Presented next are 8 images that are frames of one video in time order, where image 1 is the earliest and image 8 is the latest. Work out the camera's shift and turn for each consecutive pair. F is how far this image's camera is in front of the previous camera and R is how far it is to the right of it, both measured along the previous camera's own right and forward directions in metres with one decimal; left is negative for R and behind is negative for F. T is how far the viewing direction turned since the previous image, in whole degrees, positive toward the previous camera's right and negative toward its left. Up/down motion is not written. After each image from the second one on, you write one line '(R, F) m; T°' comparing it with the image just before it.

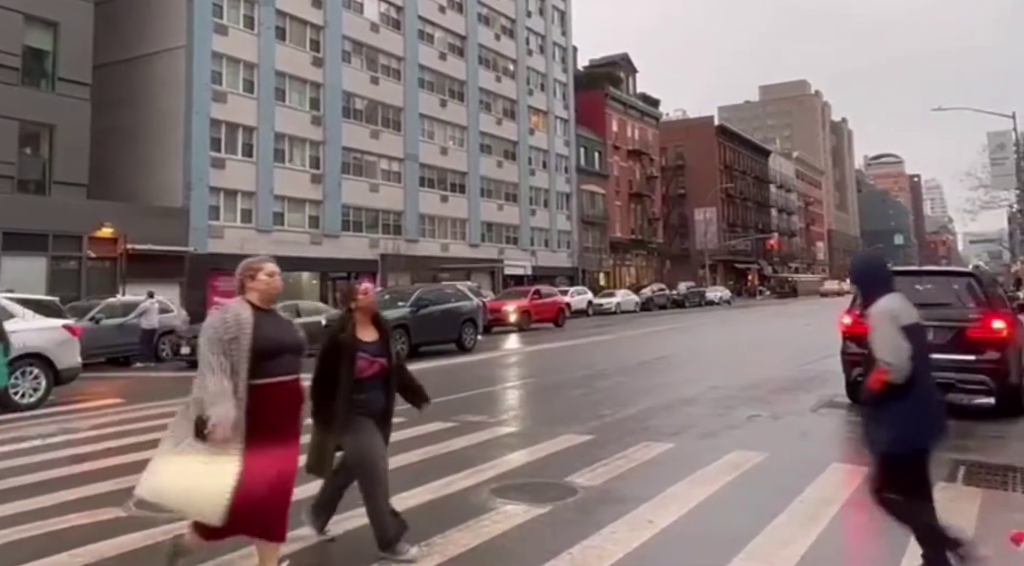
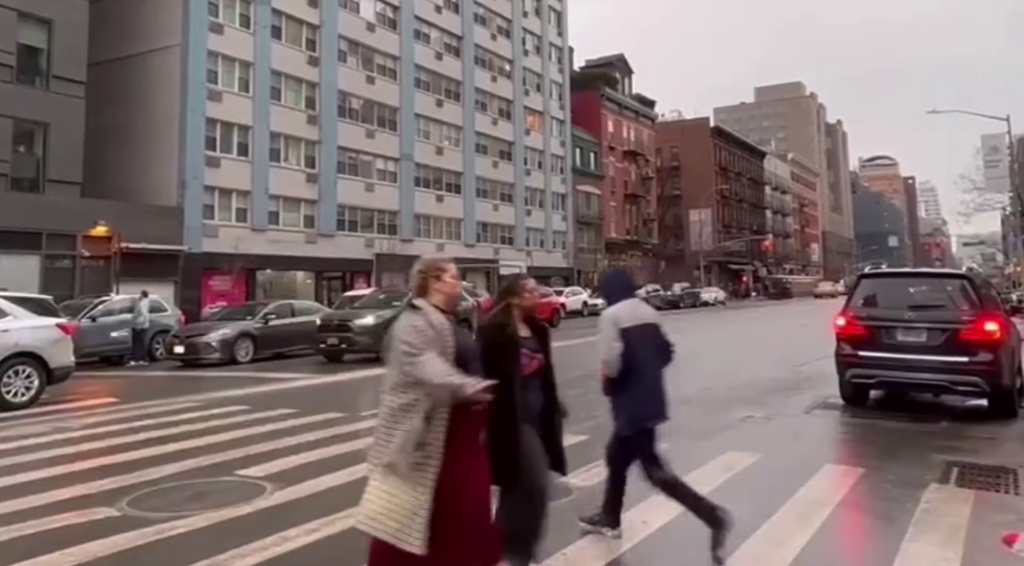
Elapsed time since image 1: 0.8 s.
(0.0, 0.0) m; 0°
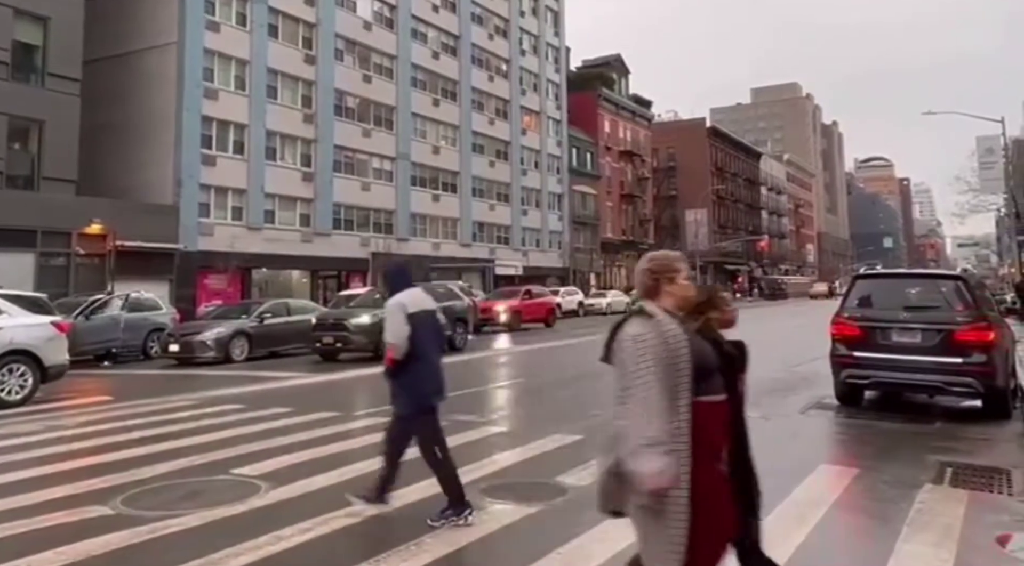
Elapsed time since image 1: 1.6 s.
(0.0, 0.0) m; 0°
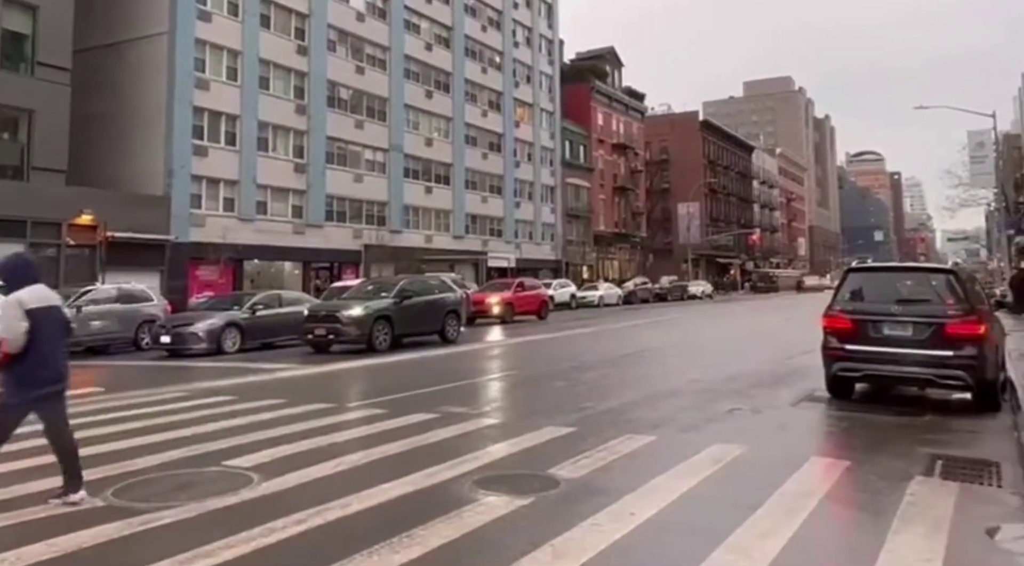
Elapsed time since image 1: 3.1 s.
(0.0, 0.0) m; +1°
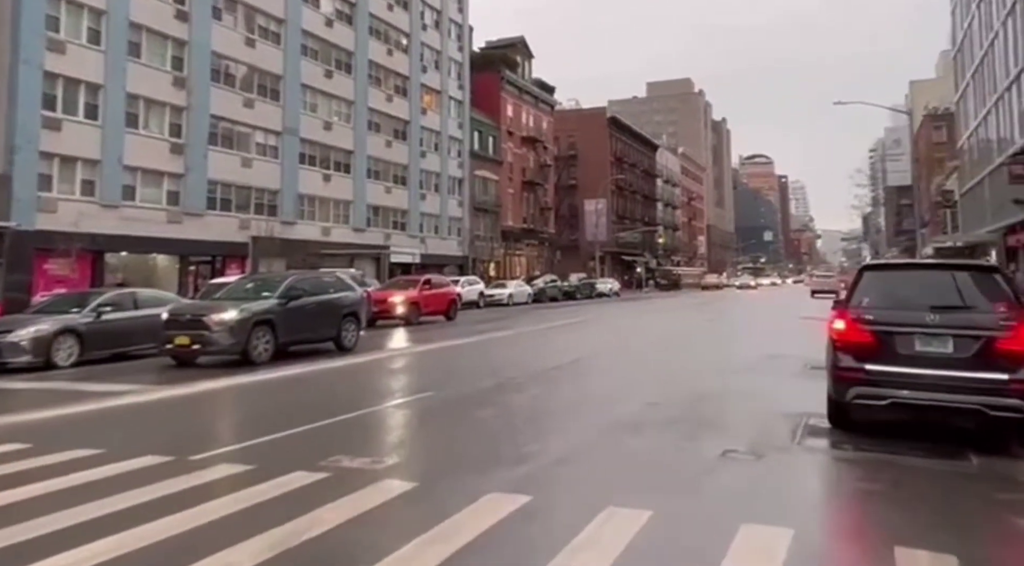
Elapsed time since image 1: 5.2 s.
(-0.1, +2.7) m; +7°
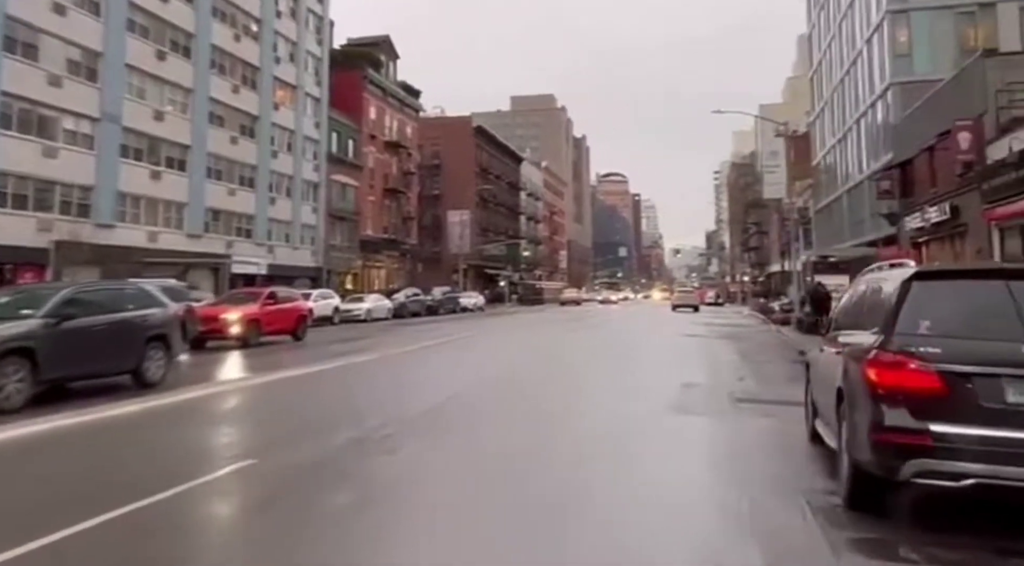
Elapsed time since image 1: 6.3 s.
(0.0, +3.1) m; +11°
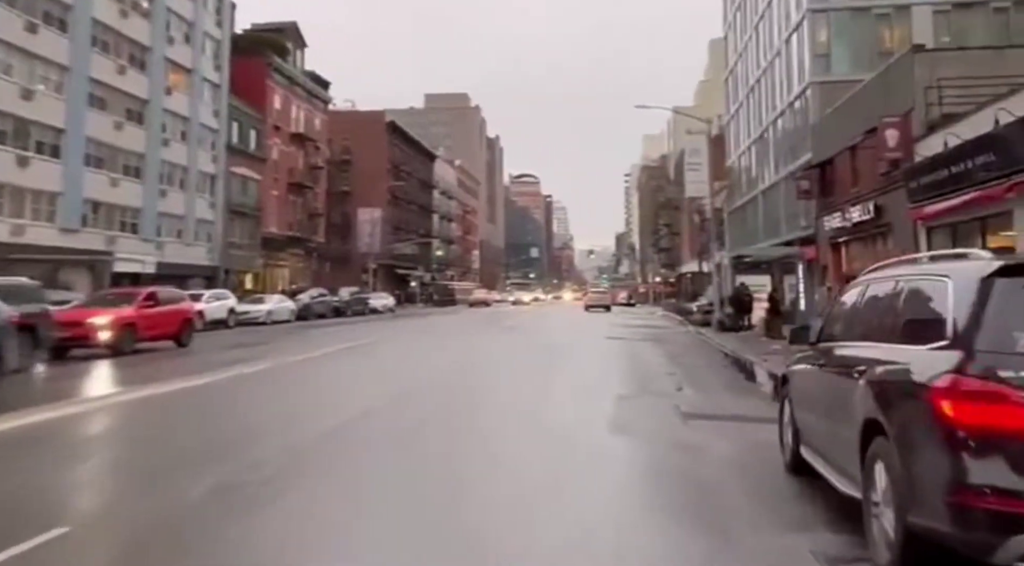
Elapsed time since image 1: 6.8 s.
(-0.1, +1.8) m; +7°
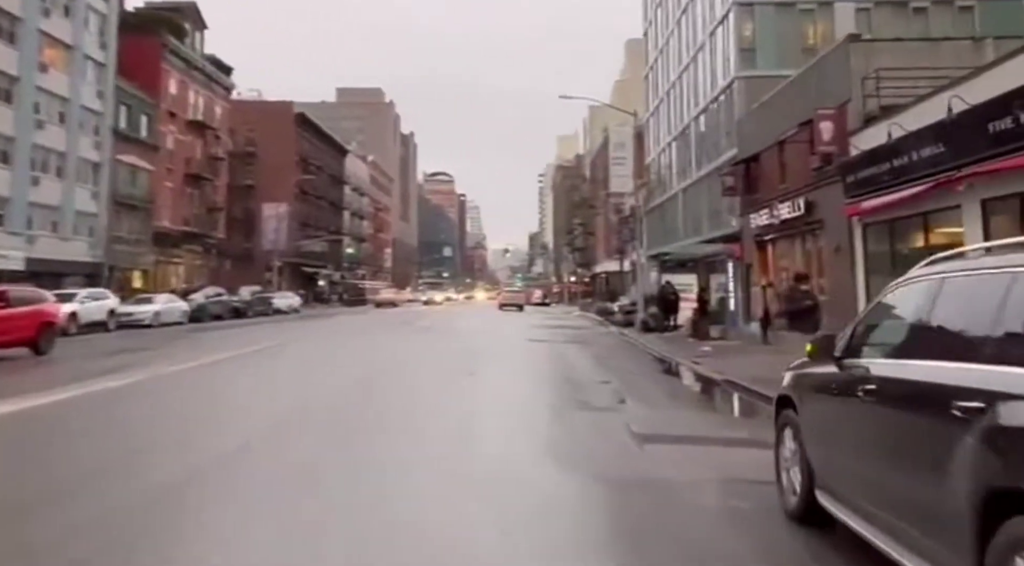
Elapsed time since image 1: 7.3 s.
(-0.1, +1.8) m; +7°
